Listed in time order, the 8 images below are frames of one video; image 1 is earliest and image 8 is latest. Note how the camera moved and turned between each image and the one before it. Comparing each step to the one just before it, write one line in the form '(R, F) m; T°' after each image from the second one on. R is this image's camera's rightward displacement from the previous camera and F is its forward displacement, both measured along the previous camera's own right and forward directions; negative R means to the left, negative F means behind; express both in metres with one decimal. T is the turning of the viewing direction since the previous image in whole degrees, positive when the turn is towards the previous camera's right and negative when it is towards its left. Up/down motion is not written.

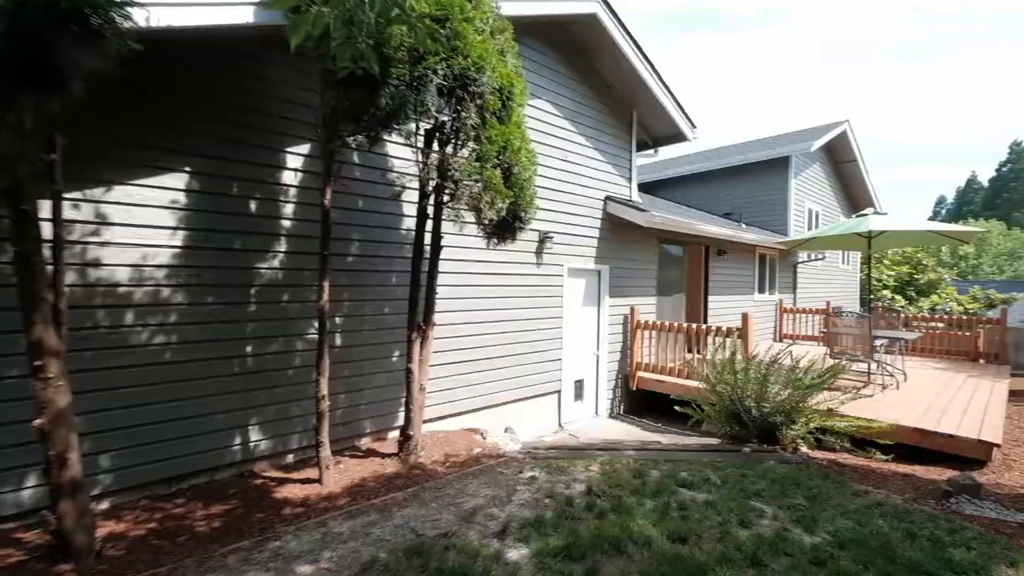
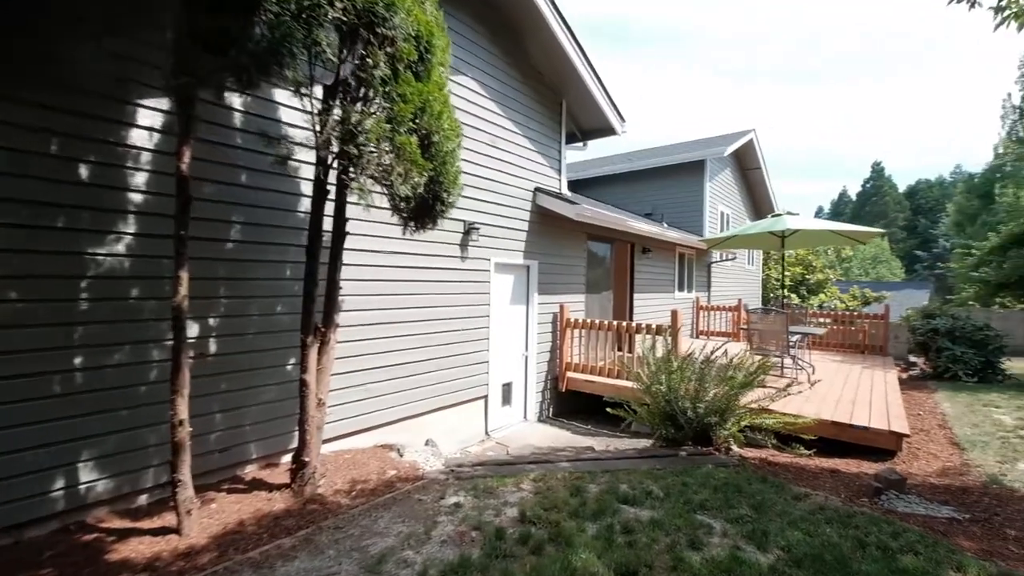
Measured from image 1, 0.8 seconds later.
(0.0, +0.5) m; +9°
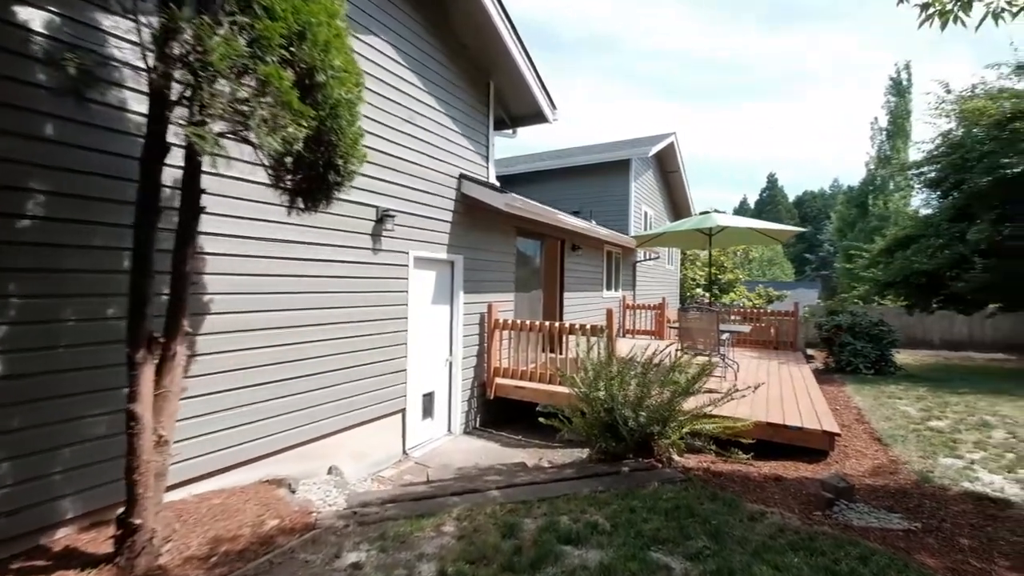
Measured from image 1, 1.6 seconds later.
(0.0, +0.6) m; +9°
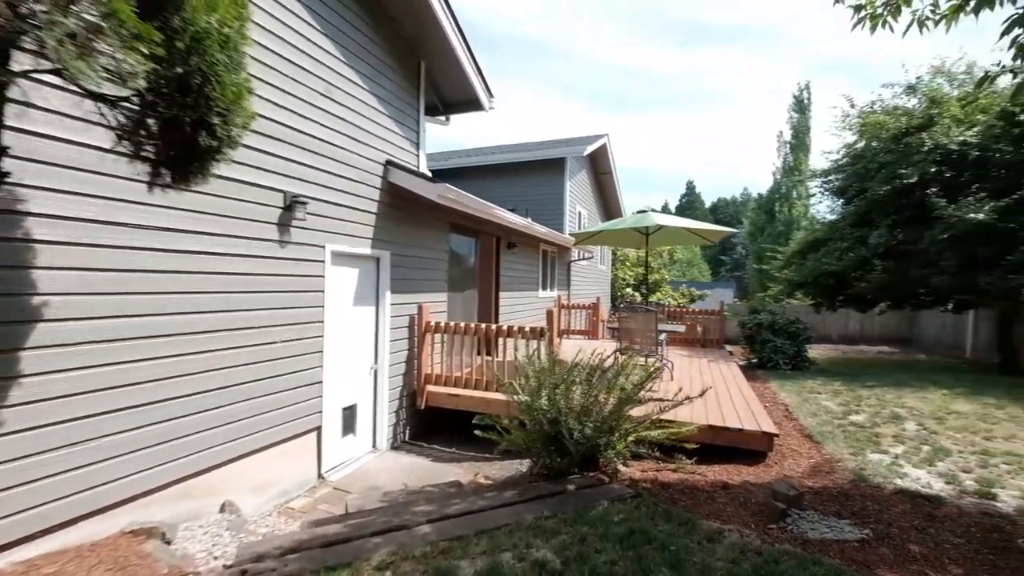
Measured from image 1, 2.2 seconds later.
(0.0, +0.4) m; +8°
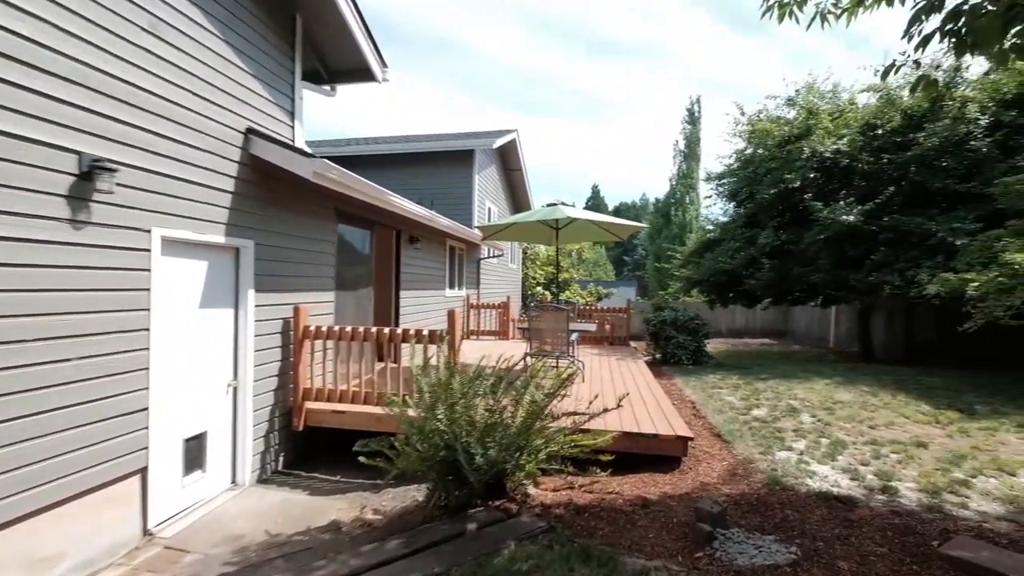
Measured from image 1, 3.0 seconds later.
(+0.2, +0.6) m; +11°
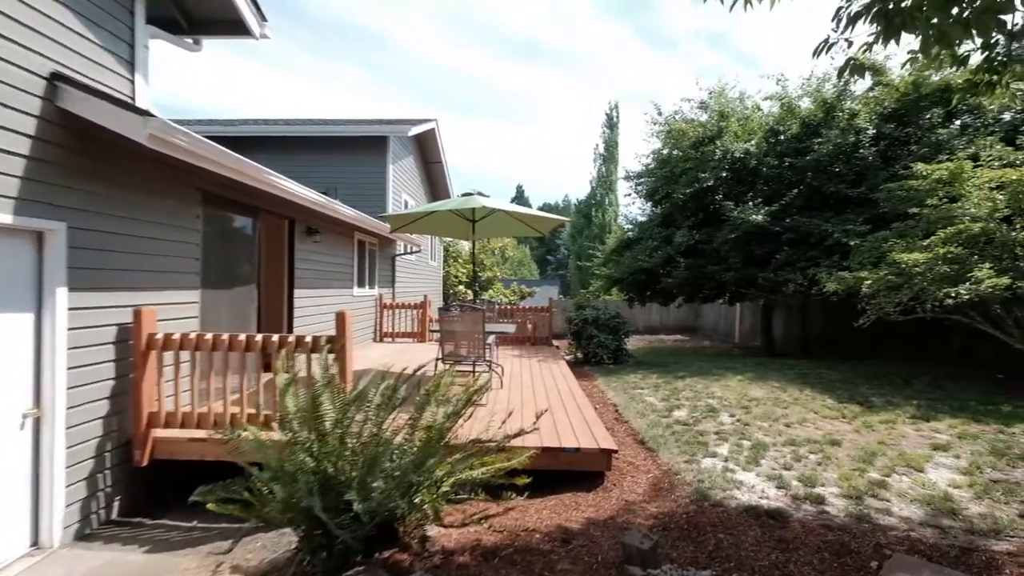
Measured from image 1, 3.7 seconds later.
(+0.2, +0.6) m; +9°
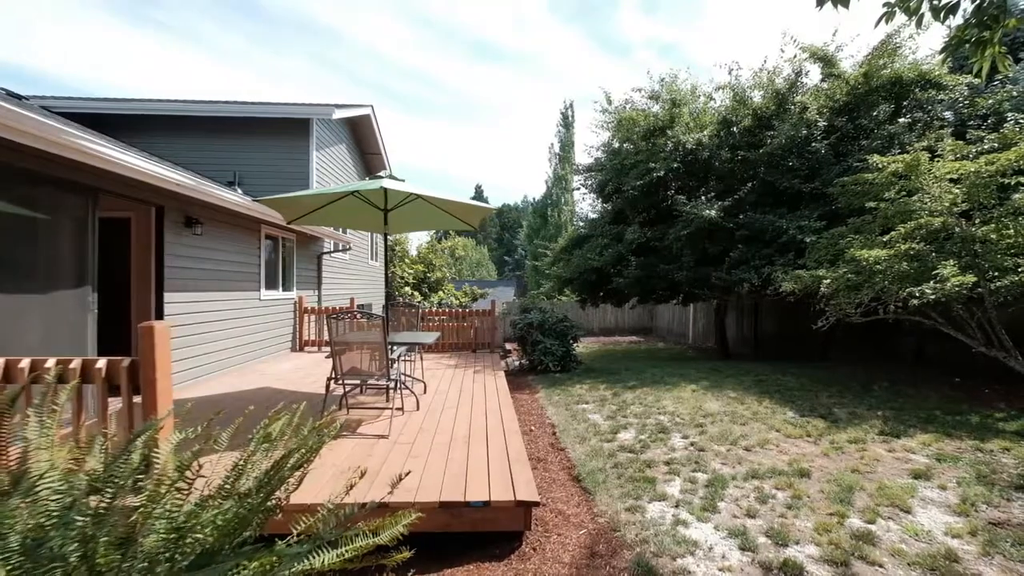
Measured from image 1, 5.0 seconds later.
(+0.5, +0.9) m; +5°
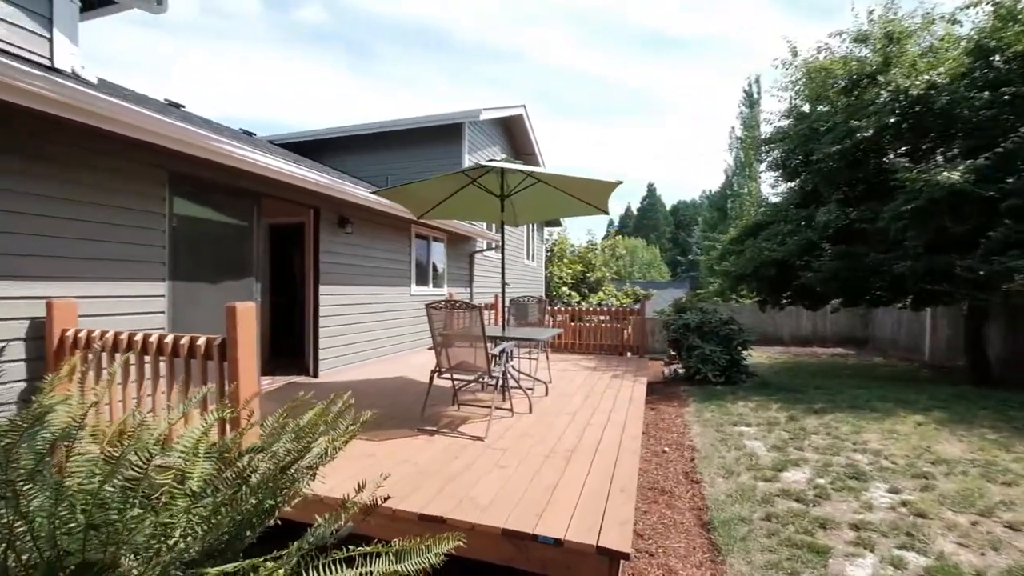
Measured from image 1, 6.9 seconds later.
(+0.5, +0.7) m; -21°
